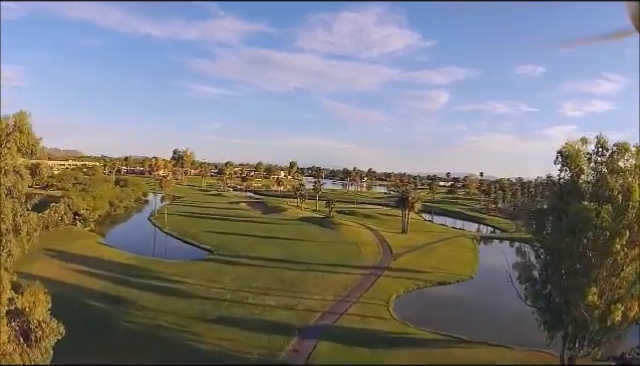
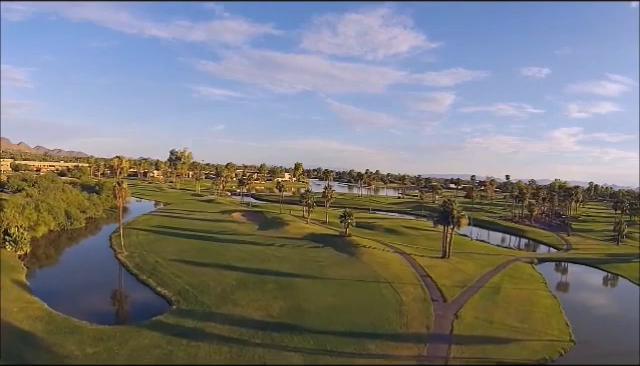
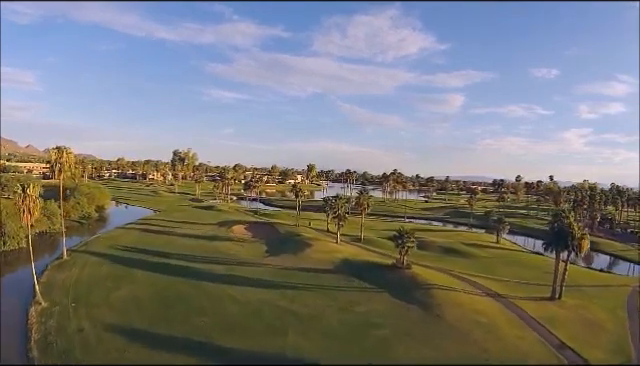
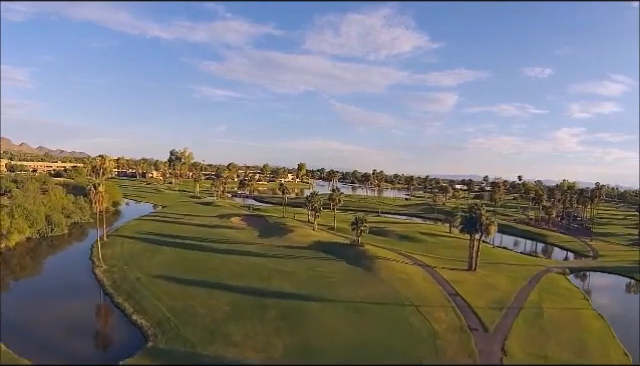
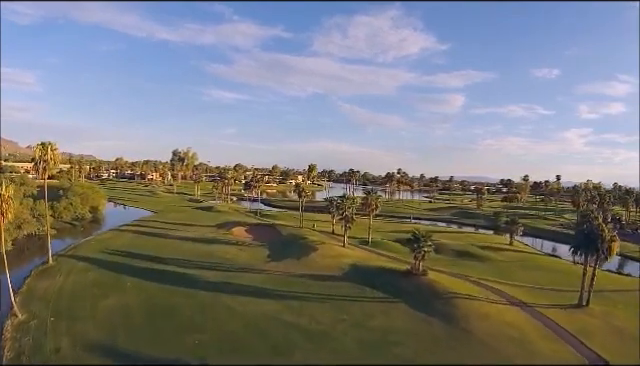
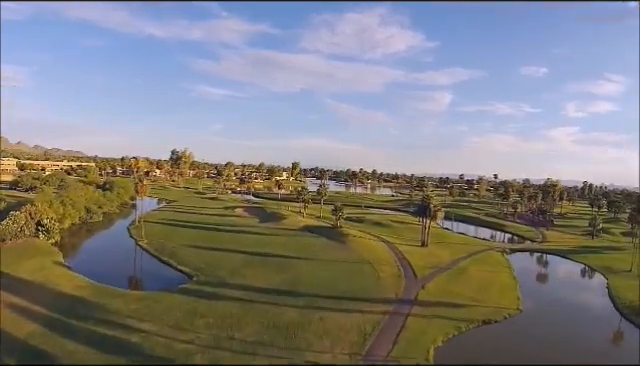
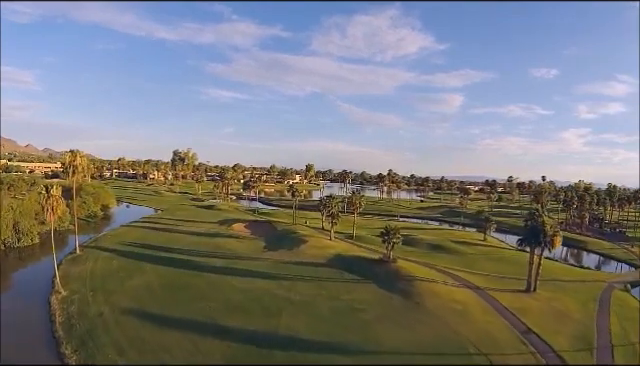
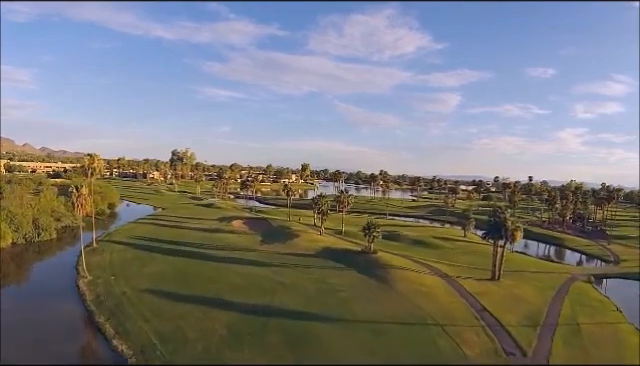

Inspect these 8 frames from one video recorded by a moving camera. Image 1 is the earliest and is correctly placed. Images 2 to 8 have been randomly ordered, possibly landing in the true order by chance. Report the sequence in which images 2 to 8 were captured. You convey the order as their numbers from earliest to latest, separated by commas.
6, 2, 4, 8, 7, 3, 5
